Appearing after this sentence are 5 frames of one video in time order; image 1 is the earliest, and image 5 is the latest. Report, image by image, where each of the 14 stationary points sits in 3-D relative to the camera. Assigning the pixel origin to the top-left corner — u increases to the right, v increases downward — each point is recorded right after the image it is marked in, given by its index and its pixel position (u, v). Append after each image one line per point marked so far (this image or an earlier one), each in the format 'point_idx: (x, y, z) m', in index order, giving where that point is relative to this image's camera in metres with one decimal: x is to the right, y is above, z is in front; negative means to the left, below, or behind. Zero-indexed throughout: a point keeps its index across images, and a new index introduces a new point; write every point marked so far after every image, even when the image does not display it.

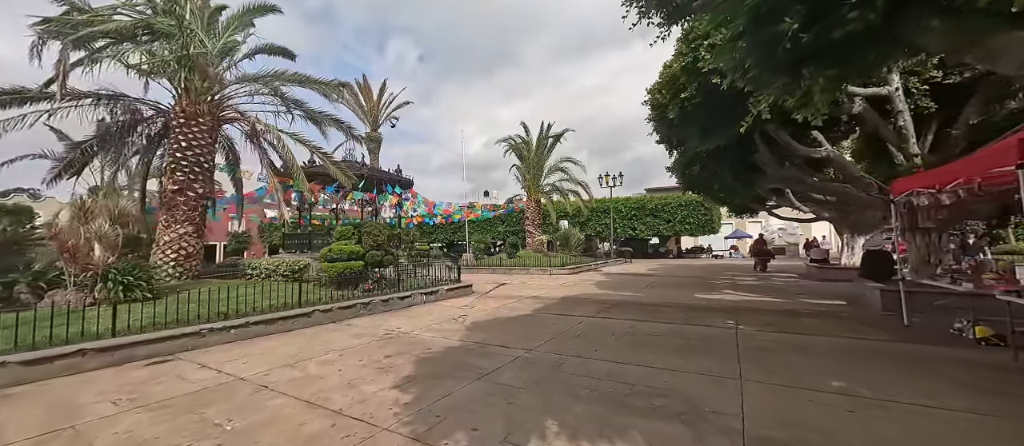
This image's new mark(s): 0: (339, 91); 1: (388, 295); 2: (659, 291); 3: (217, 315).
0: (-5.4, +4.1, +11.2) m
1: (-2.8, -1.6, +8.2) m
2: (+4.1, -1.9, +9.9) m
3: (-4.7, -1.5, +5.8) m
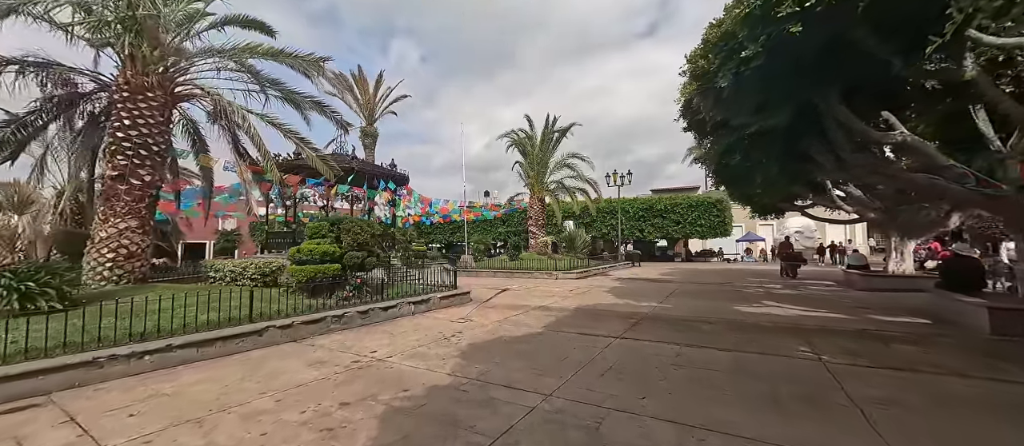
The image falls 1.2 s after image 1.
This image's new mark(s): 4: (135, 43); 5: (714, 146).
0: (-5.2, +4.2, +9.8) m
1: (-2.7, -1.6, +6.8) m
2: (+4.2, -1.9, +8.5) m
3: (-4.6, -1.4, +4.4) m
4: (-7.0, +3.4, +6.7) m
5: (+4.6, +1.8, +8.3) m
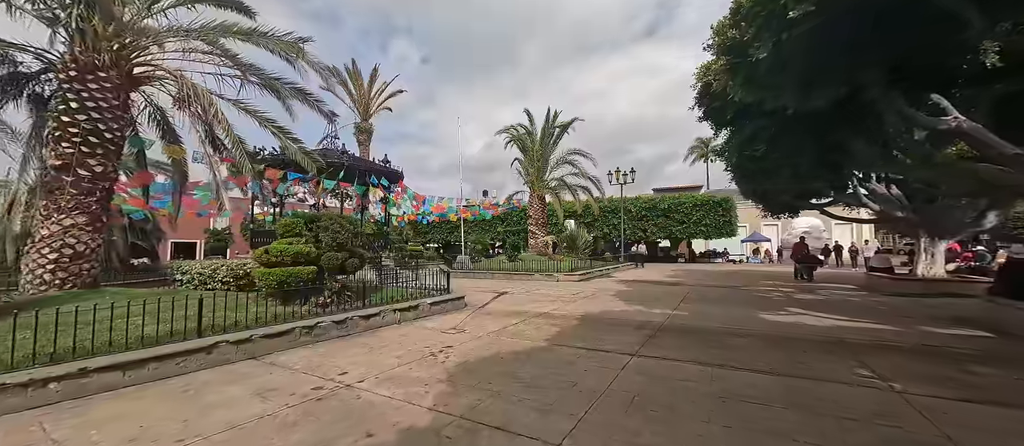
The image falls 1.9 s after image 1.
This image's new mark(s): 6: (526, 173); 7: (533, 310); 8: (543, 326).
0: (-5.3, +4.2, +8.9) m
1: (-2.8, -1.5, +5.9) m
2: (+4.2, -1.9, +7.7) m
3: (-4.7, -1.3, +3.5) m
4: (-7.0, +3.4, +5.9) m
5: (+4.6, +1.8, +7.5) m
6: (+0.8, +2.7, +19.5) m
7: (+0.5, -1.9, +7.9) m
8: (+0.6, -1.8, +6.4) m
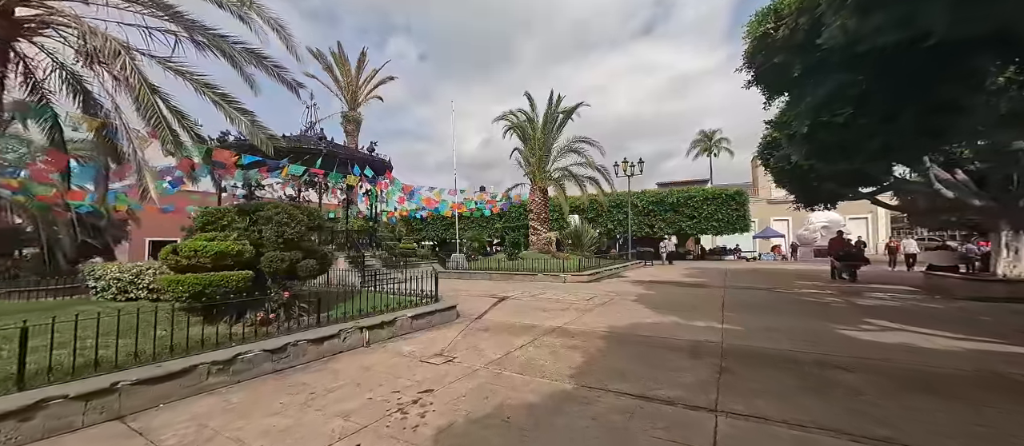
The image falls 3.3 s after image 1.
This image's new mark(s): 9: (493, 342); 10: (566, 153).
0: (-5.2, +4.4, +7.2) m
1: (-2.7, -1.4, +4.2) m
2: (+4.3, -1.7, +6.1) m
3: (-4.6, -1.2, +1.8) m
4: (-7.0, +3.5, +4.1) m
5: (+4.7, +2.0, +5.8) m
6: (+0.7, +3.0, +17.8) m
7: (+0.5, -1.7, +6.2) m
8: (+0.6, -1.7, +4.7) m
9: (-0.3, -1.7, +5.2) m
10: (+2.5, +3.3, +16.8) m
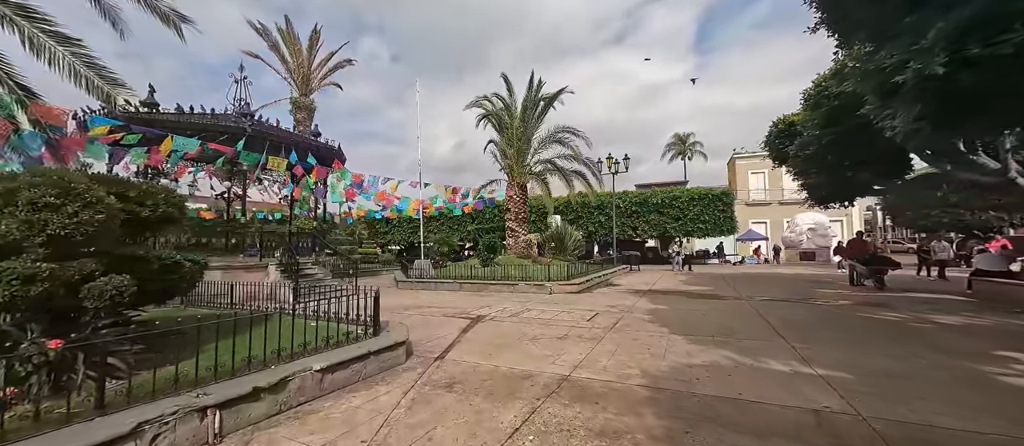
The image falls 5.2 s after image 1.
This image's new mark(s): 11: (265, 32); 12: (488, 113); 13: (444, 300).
0: (-5.5, +4.5, +4.6) m
1: (-2.7, -1.2, +1.8) m
2: (+4.0, -1.6, +4.1) m
3: (-4.4, -1.0, -0.8) m
4: (-7.0, +3.7, +1.4) m
5: (+4.5, +2.1, +4.0) m
6: (-0.4, +2.9, +15.7) m
7: (+0.3, -1.6, +4.0) m
8: (+0.5, -1.5, +2.5) m
9: (-0.4, -1.6, +2.9) m
10: (+1.5, +3.3, +14.8) m
11: (-13.7, +10.6, +19.8) m
12: (-1.0, +4.8, +15.3) m
13: (-1.8, -2.0, +9.4) m
